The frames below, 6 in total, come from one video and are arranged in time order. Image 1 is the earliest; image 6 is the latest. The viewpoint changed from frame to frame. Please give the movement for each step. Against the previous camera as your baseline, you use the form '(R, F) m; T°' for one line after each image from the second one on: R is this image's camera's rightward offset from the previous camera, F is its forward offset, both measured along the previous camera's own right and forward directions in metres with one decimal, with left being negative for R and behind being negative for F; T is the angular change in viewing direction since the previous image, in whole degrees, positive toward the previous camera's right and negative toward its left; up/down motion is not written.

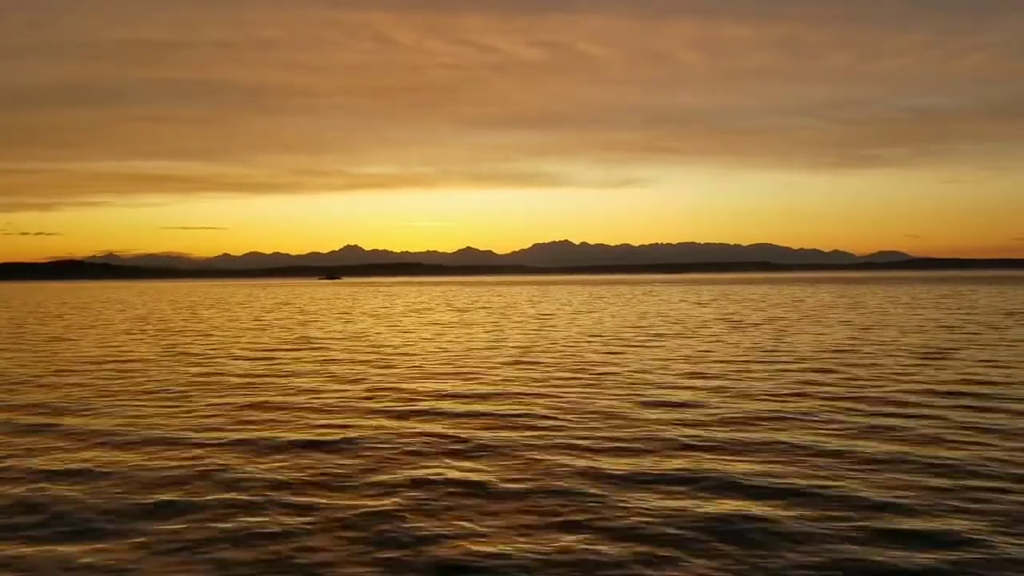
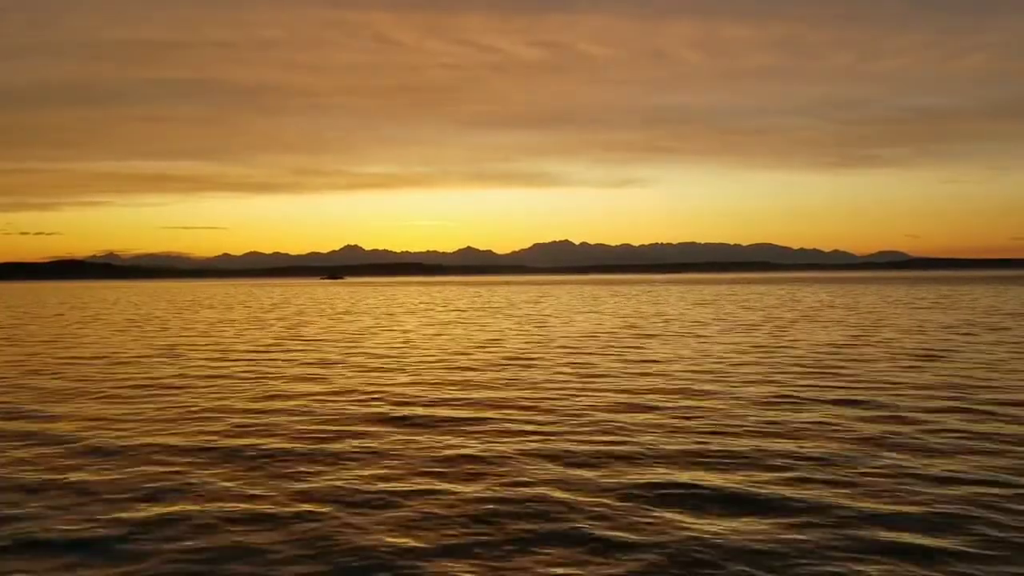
(-2.2, -5.0) m; 0°
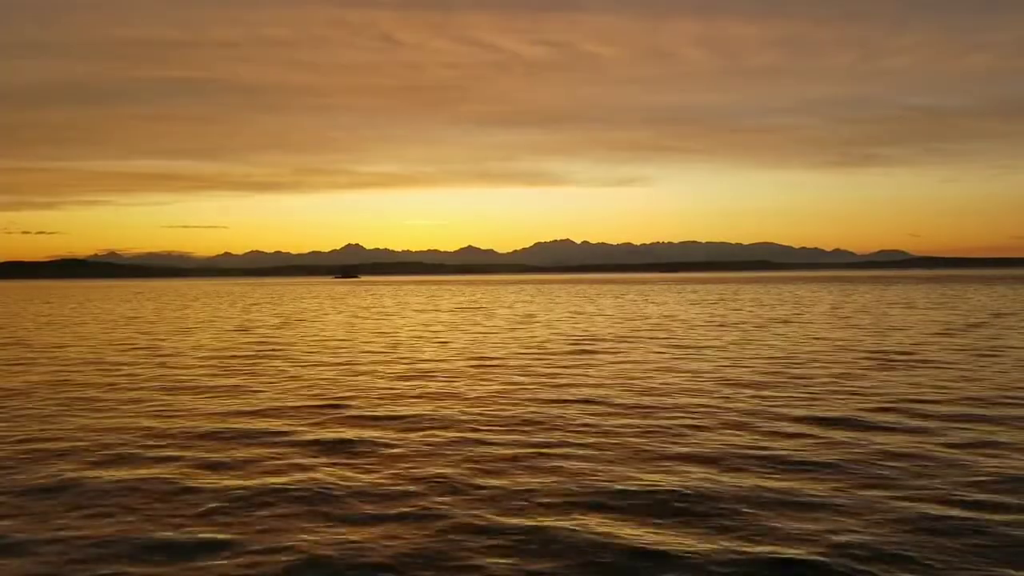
(+0.8, +0.4) m; 0°
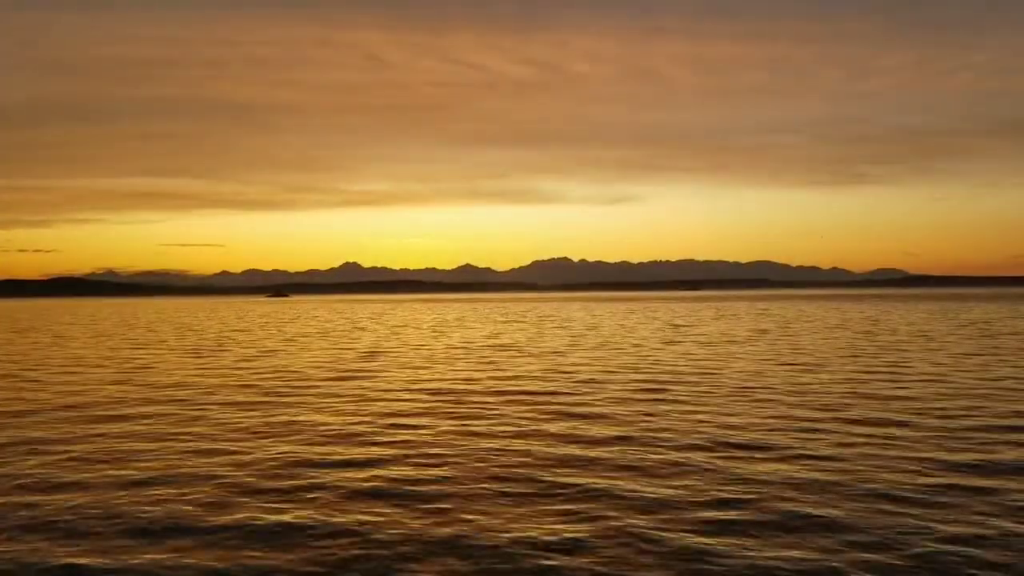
(-2.2, -1.2) m; 0°
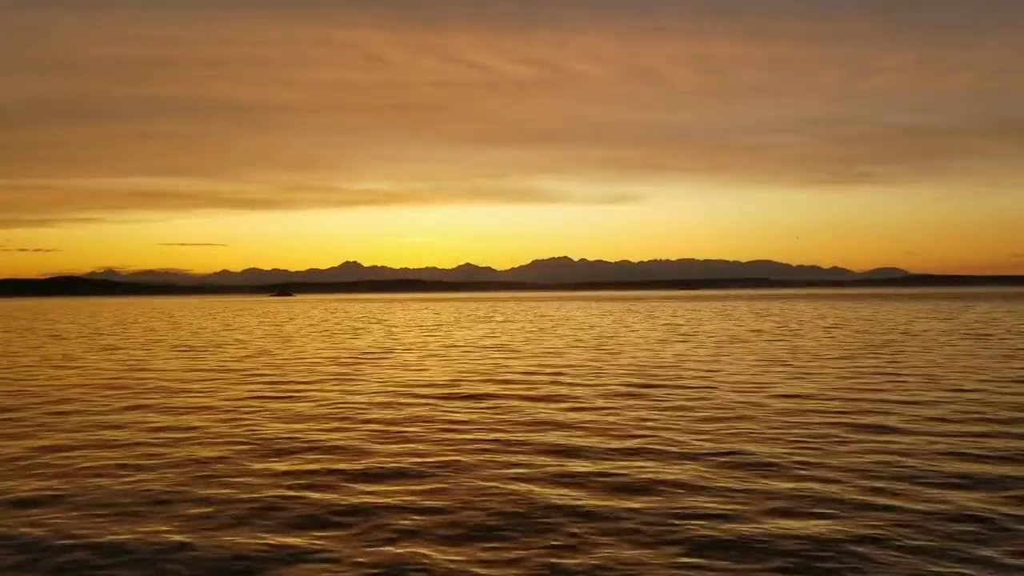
(-1.9, -2.0) m; 0°
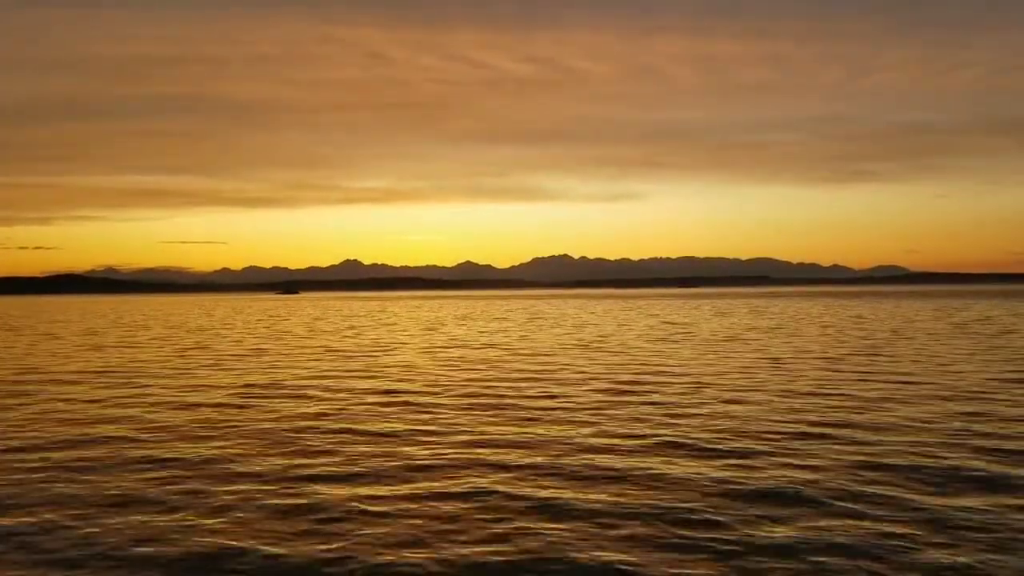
(+0.3, -0.4) m; 0°
